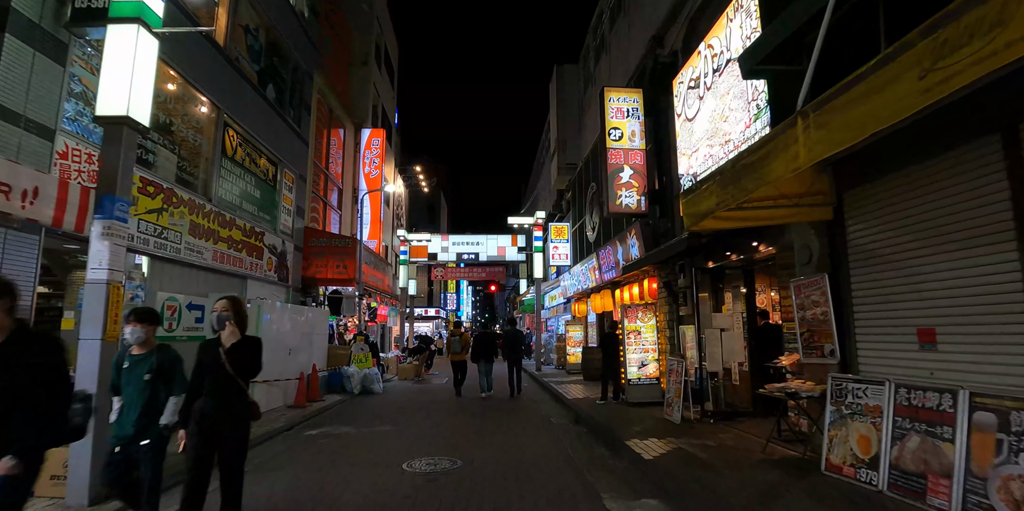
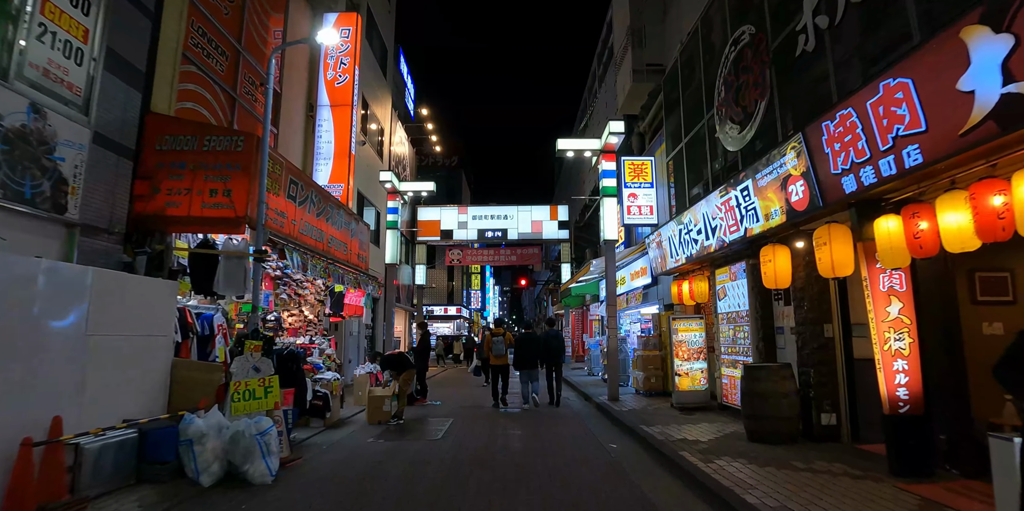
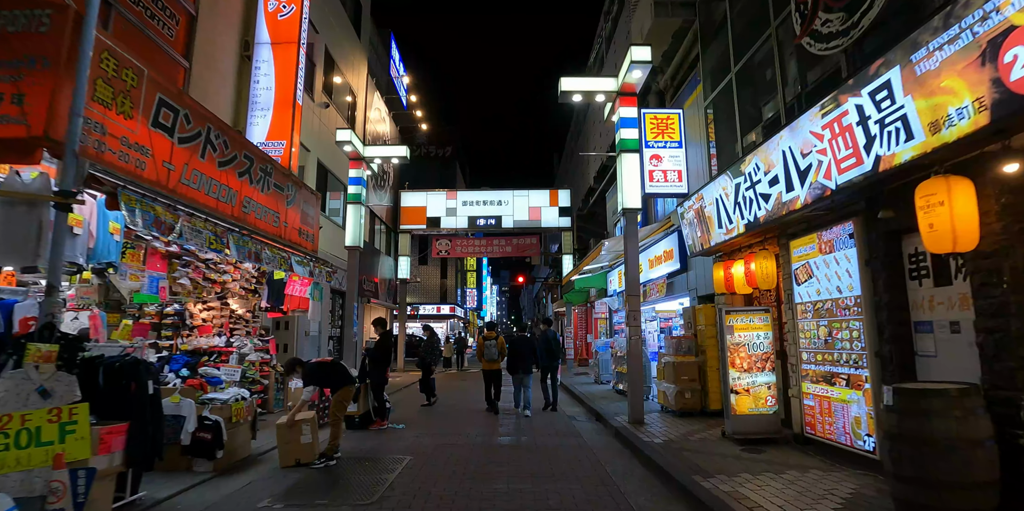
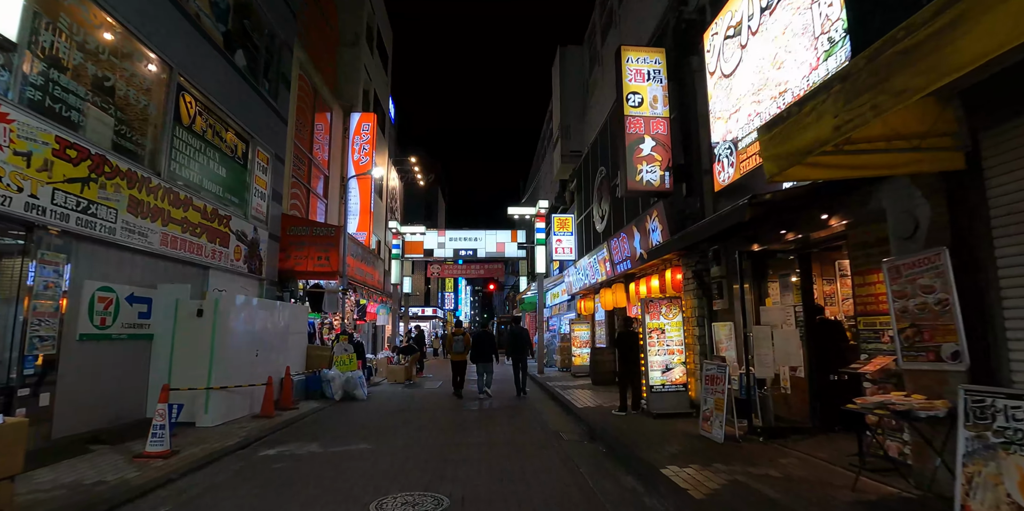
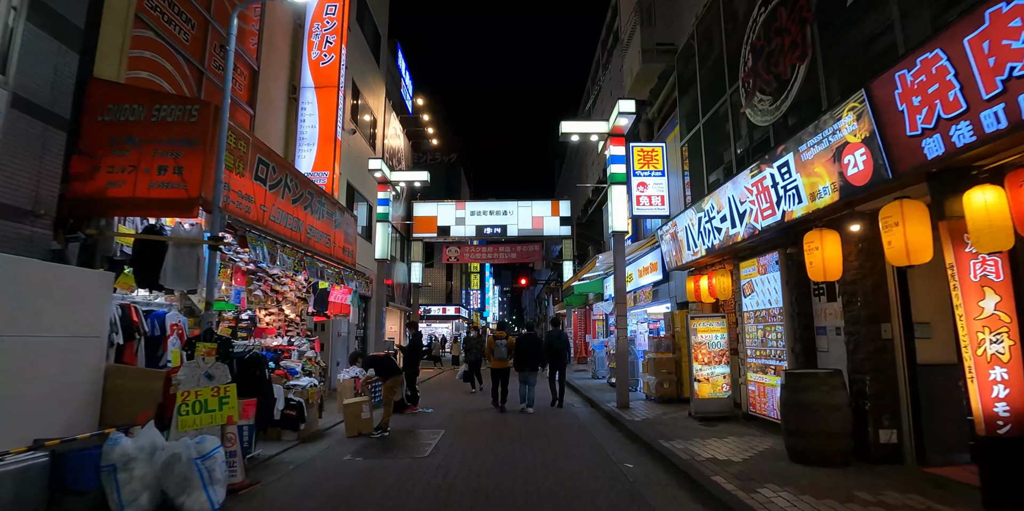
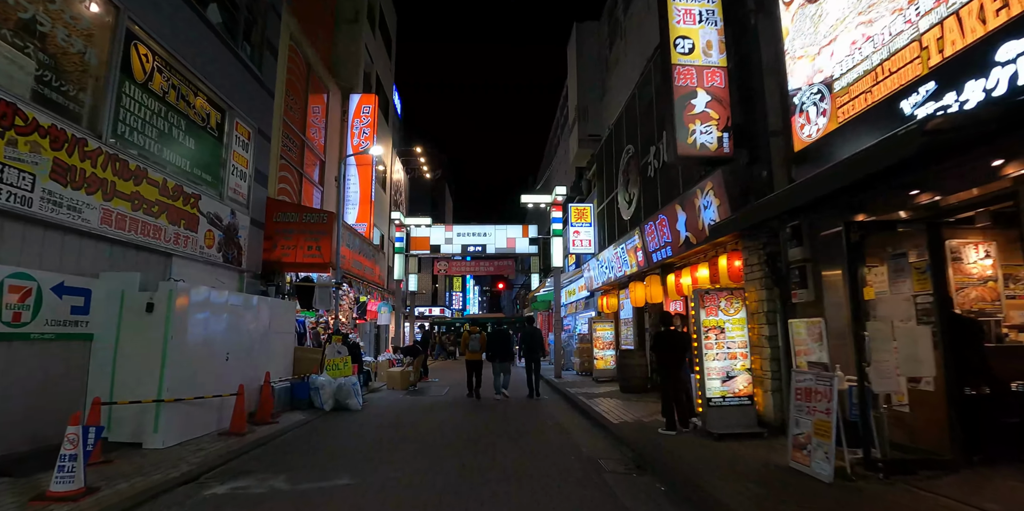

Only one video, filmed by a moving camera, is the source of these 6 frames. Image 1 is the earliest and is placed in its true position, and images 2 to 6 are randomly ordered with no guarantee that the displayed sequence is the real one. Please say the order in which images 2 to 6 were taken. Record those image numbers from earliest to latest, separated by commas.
4, 6, 2, 5, 3
